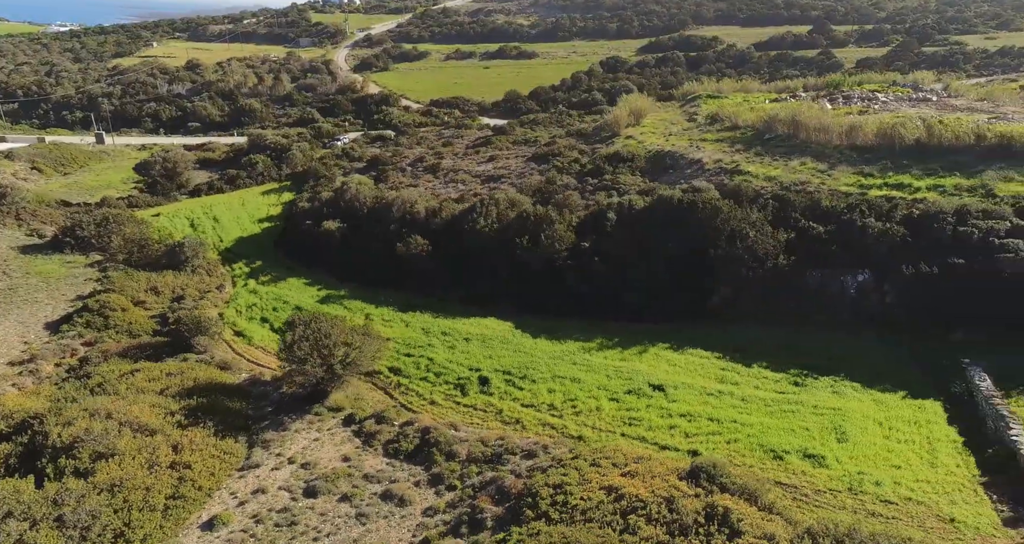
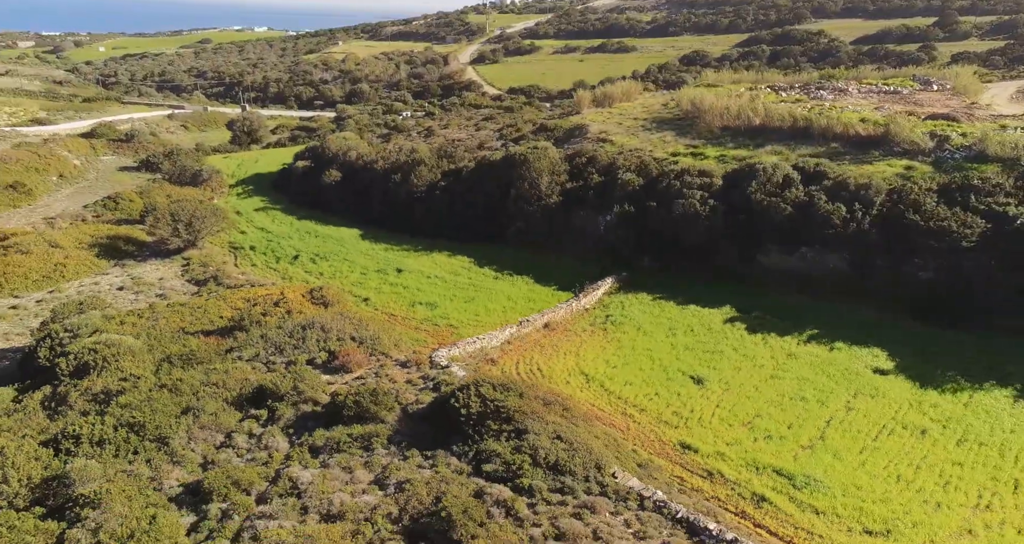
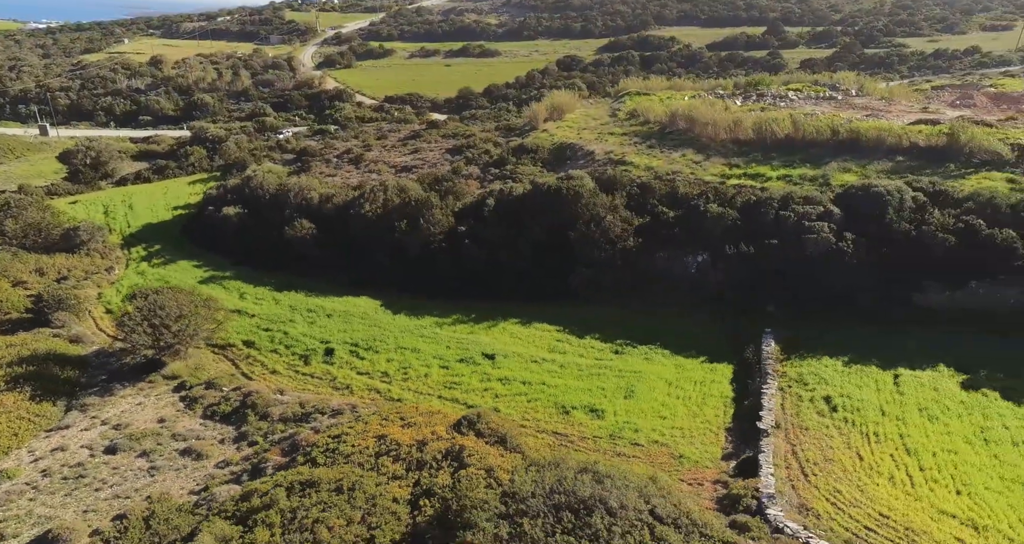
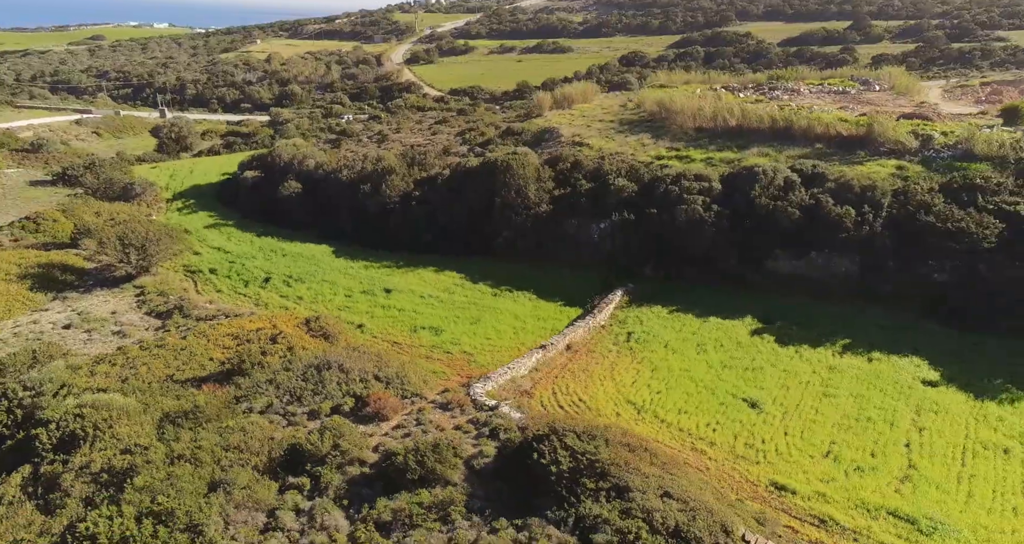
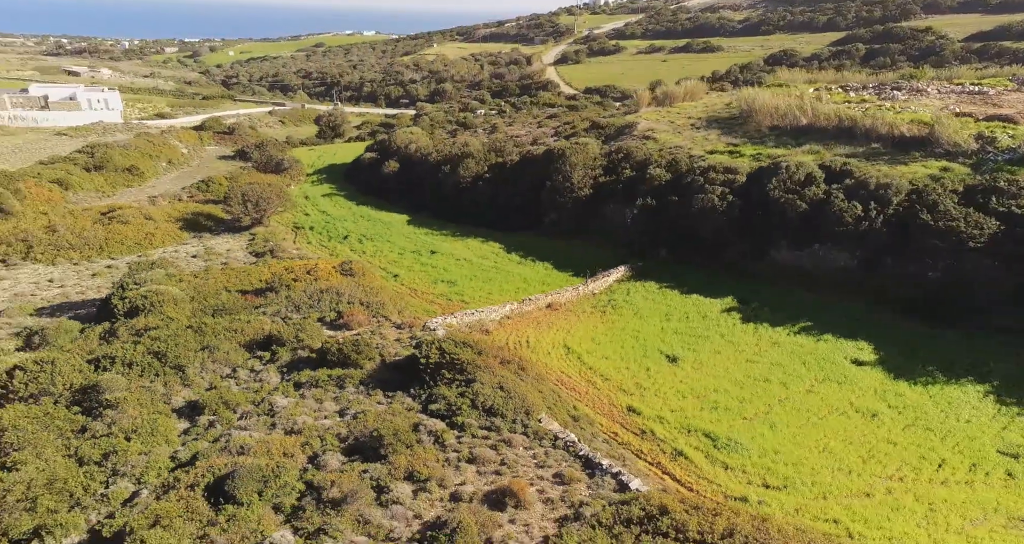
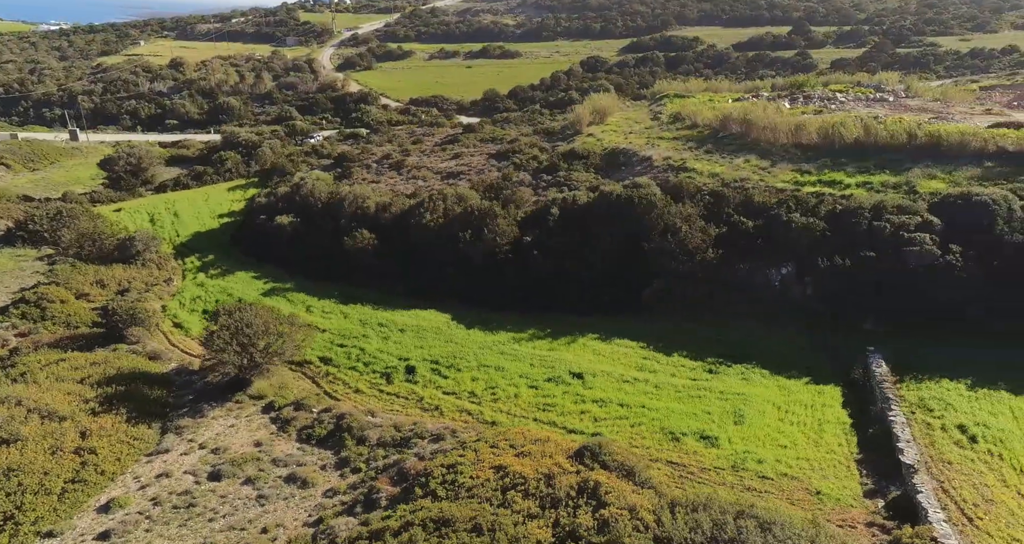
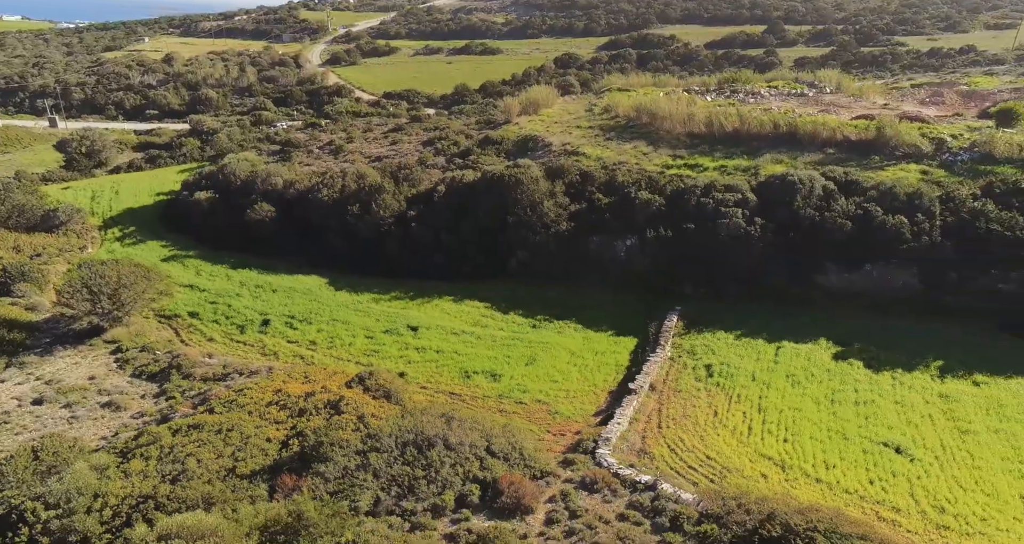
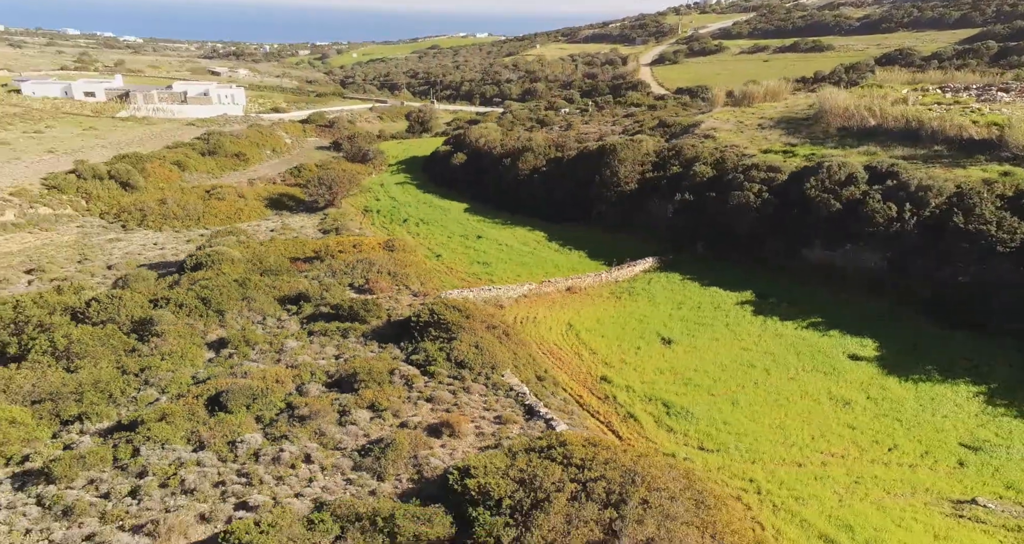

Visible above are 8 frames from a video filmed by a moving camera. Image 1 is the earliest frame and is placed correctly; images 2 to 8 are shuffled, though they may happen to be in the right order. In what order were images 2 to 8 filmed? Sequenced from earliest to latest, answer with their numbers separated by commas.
6, 3, 7, 4, 2, 5, 8
